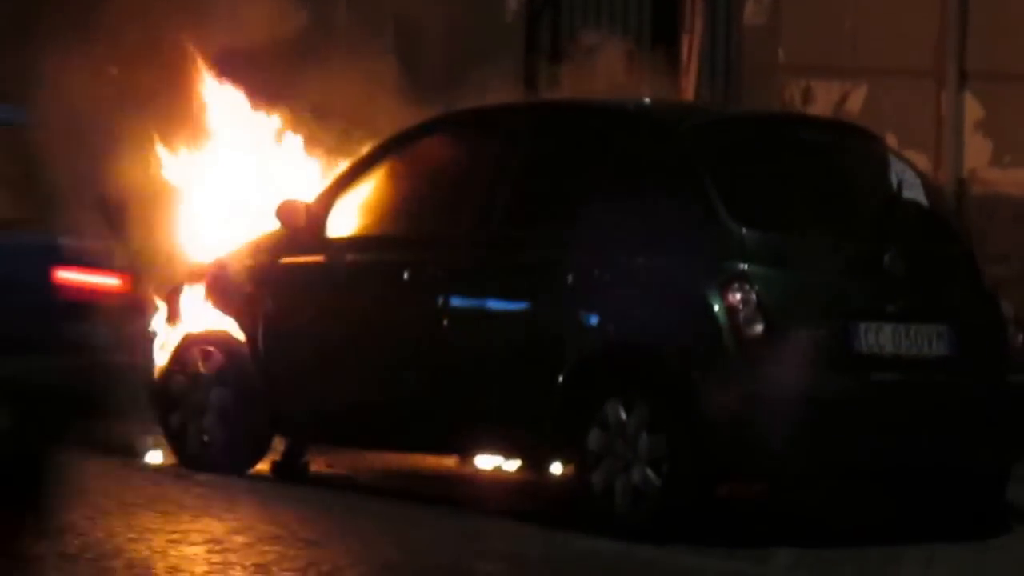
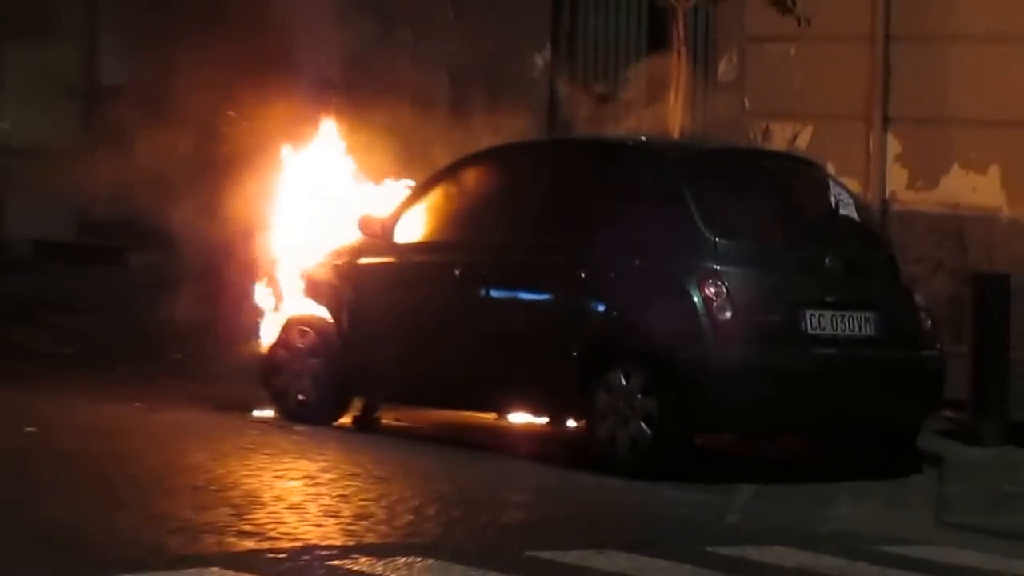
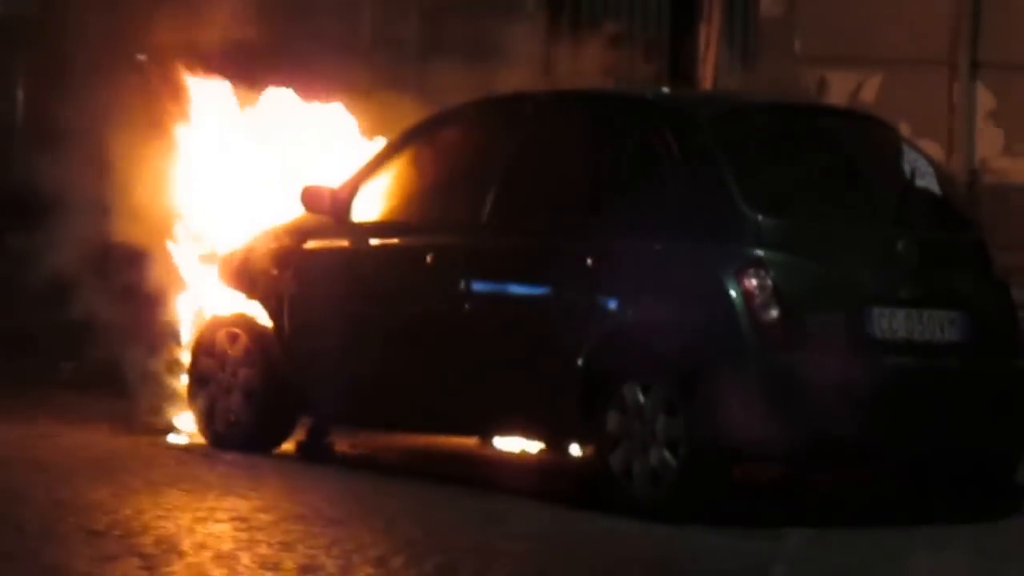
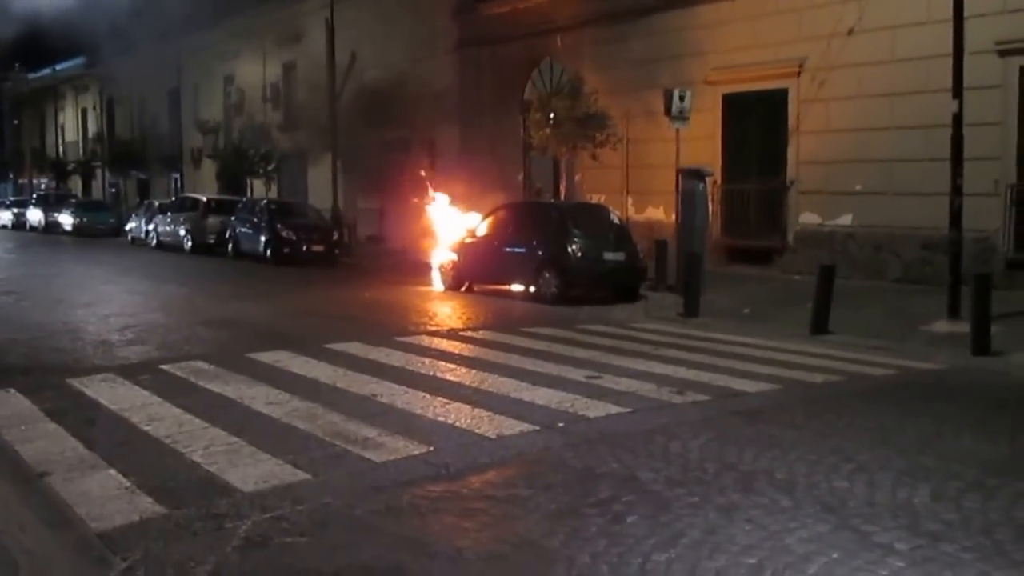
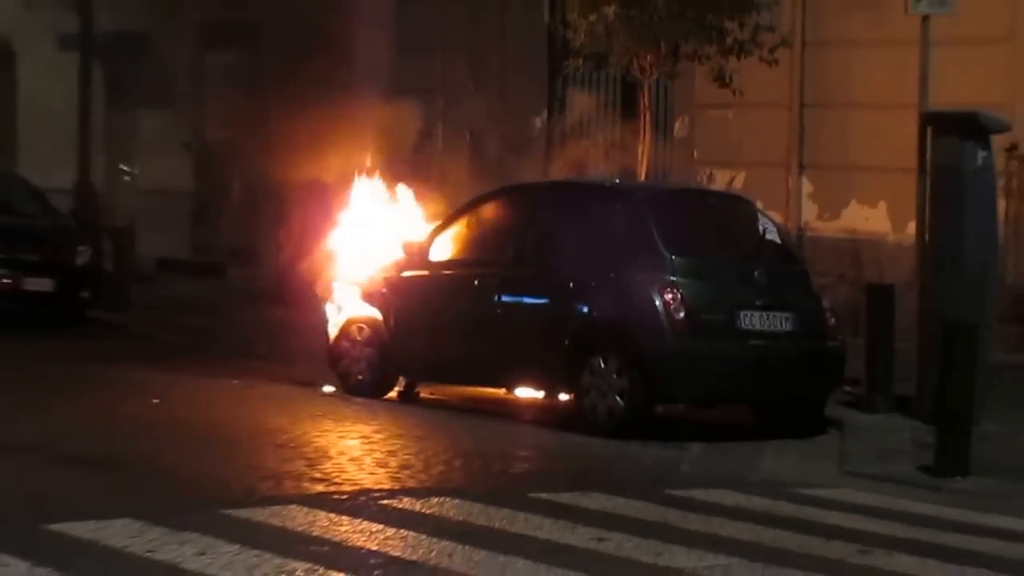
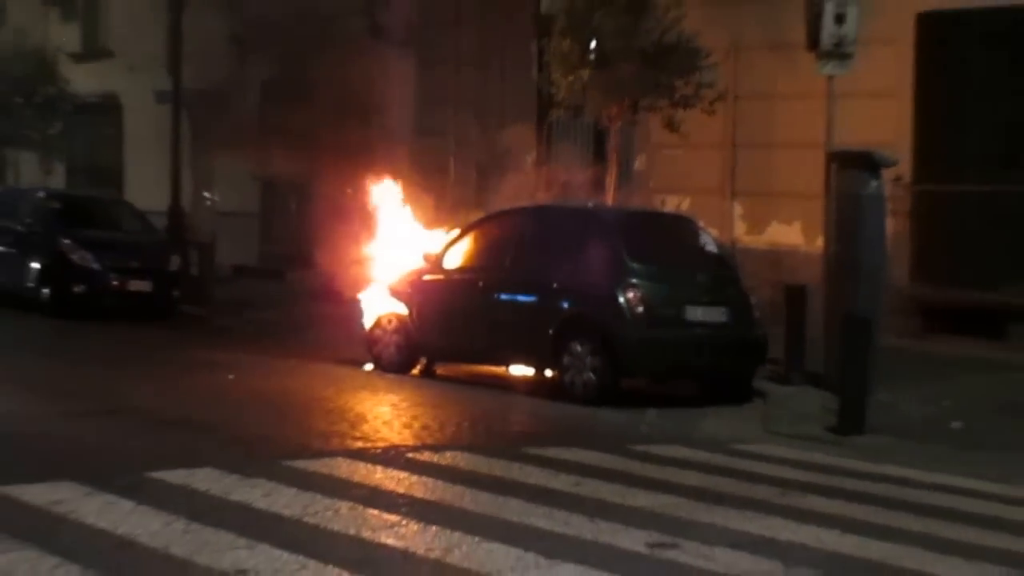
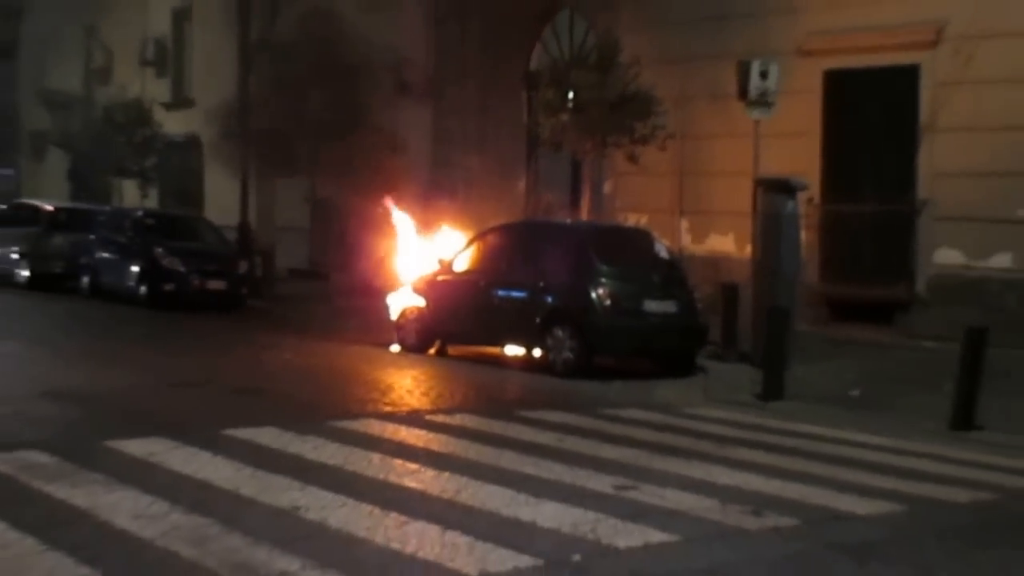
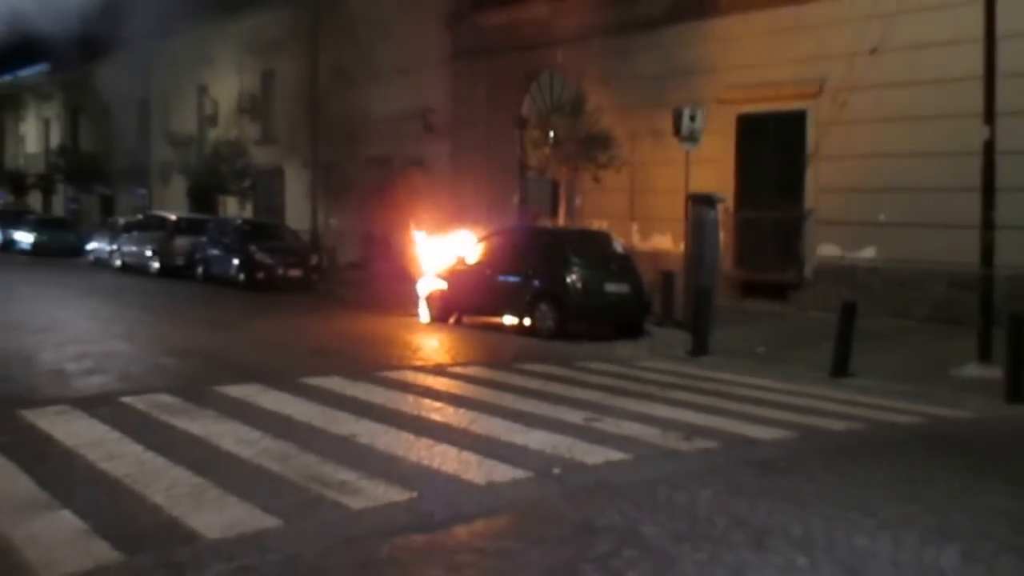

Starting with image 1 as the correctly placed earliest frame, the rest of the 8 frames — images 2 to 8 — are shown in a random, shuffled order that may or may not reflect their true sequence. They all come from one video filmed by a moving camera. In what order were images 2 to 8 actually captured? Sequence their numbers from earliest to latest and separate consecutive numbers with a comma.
3, 2, 5, 6, 7, 8, 4
